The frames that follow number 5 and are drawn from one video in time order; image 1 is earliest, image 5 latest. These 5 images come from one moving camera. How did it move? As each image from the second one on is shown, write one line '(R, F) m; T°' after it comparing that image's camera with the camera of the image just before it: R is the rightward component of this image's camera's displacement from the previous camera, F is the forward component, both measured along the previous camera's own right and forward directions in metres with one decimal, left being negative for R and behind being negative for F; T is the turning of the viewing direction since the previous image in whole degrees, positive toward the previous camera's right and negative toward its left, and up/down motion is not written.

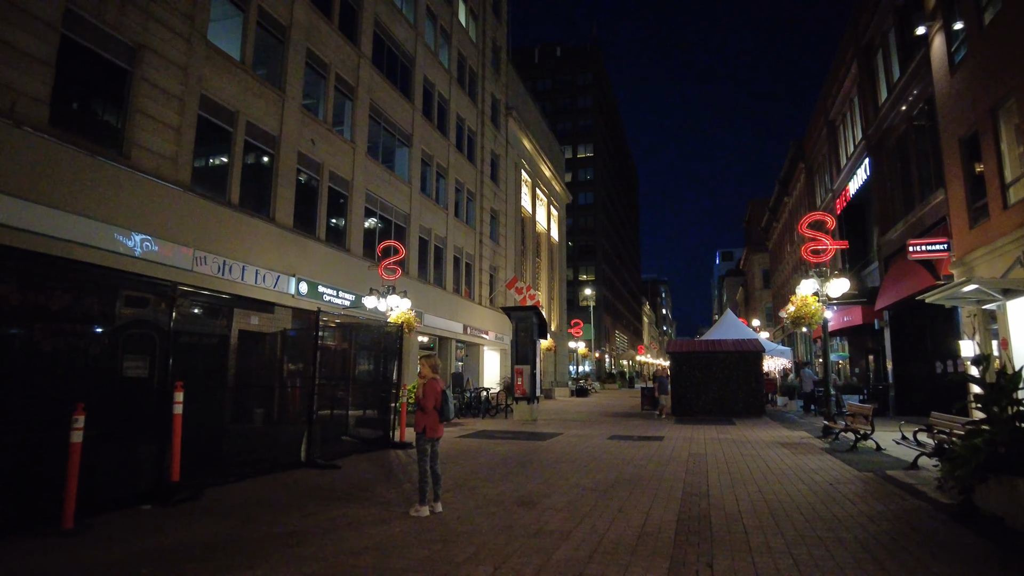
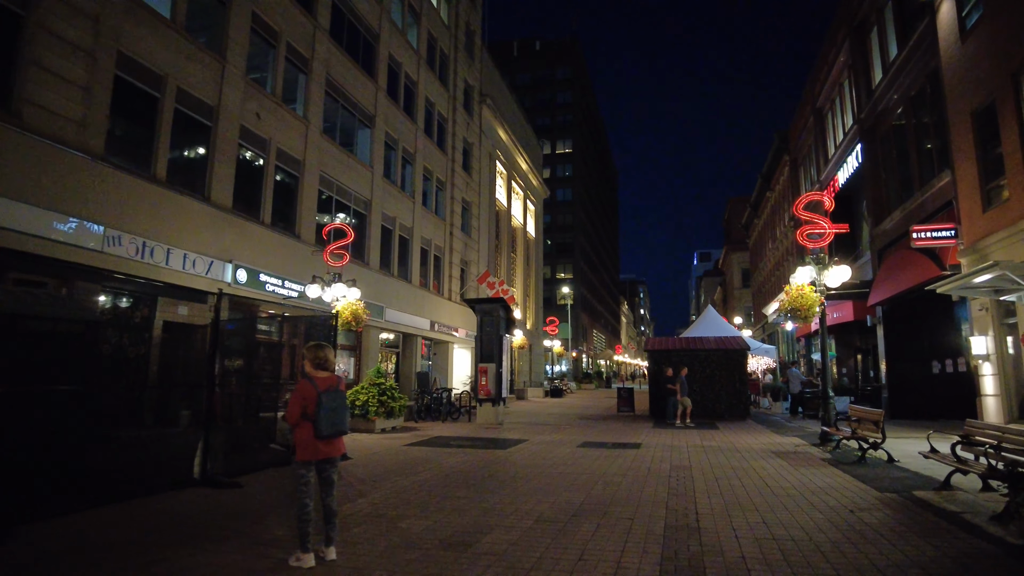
(+0.4, +1.8) m; +2°
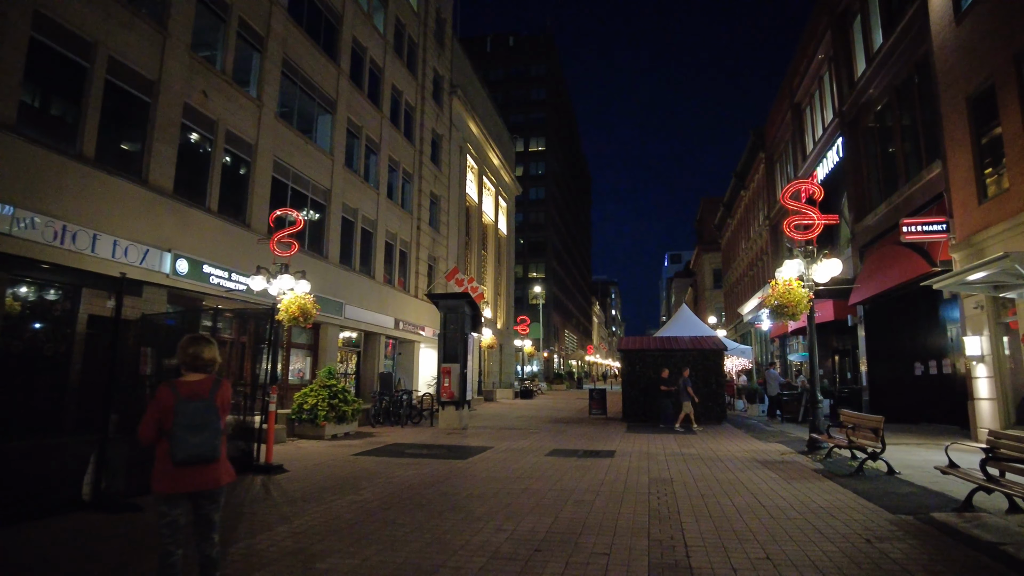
(+0.2, +1.2) m; +2°
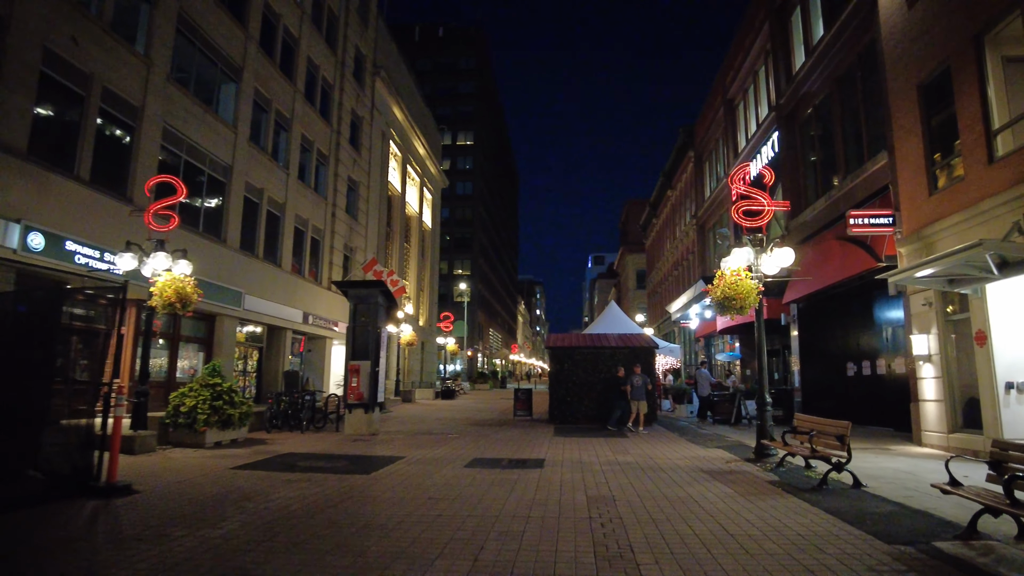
(+0.1, +1.5) m; +7°
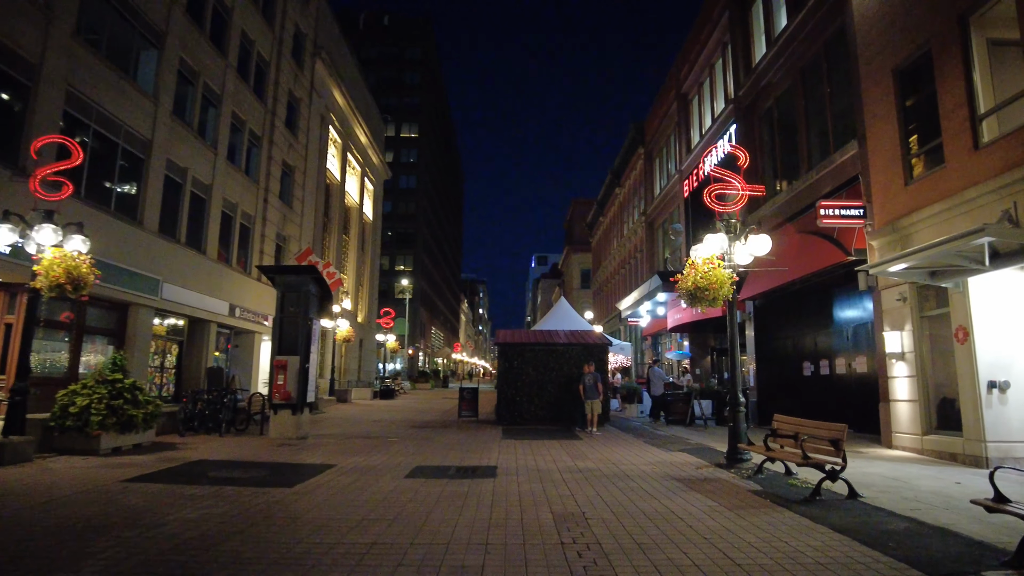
(-0.1, +1.2) m; +5°
